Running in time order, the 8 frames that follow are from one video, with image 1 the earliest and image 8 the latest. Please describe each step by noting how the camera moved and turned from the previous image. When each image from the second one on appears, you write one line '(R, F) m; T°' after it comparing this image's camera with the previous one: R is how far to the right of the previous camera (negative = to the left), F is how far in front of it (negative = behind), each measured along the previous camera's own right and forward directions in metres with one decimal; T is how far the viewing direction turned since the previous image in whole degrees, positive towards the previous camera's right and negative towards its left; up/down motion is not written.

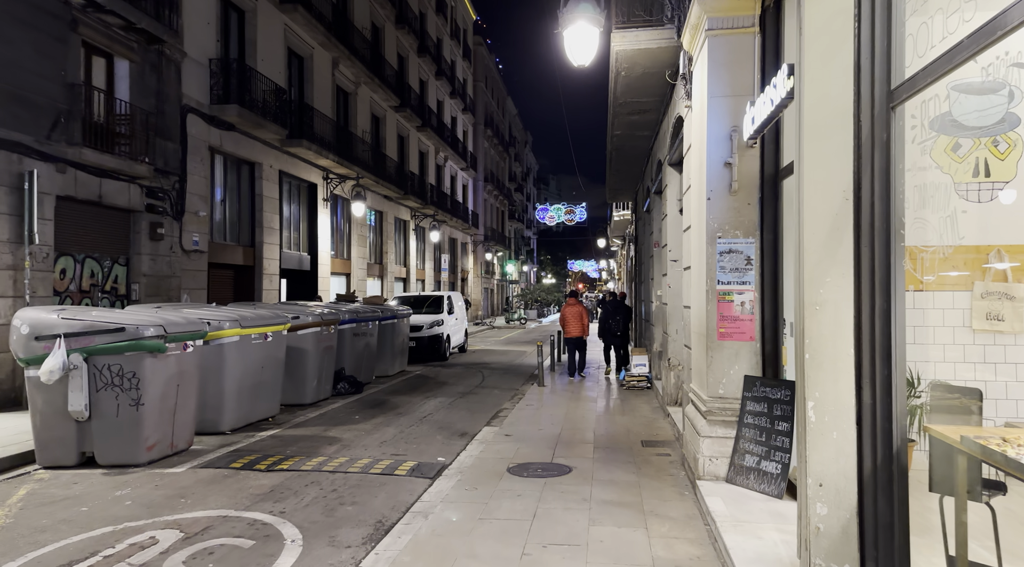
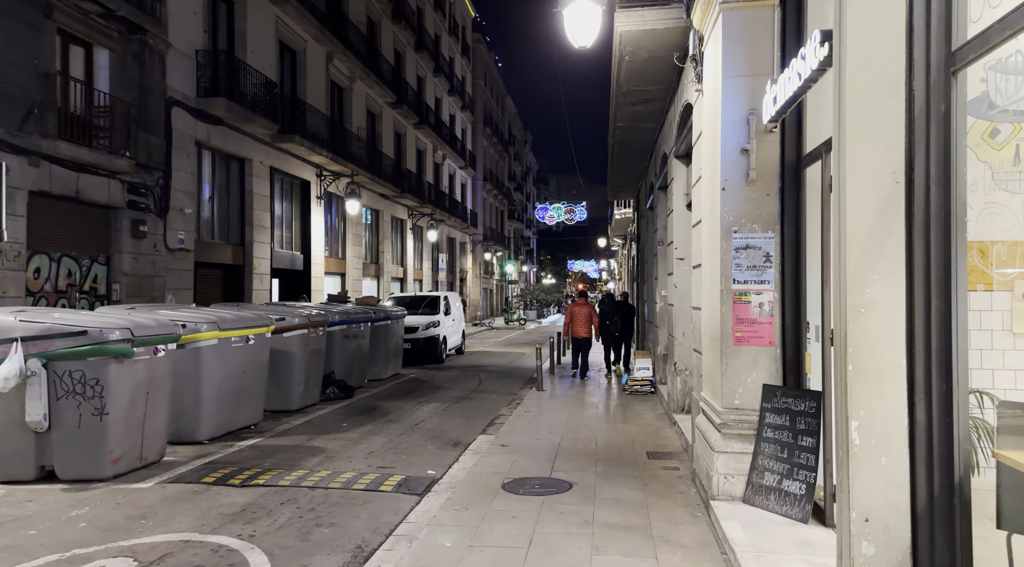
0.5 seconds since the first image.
(0.0, +0.6) m; 0°
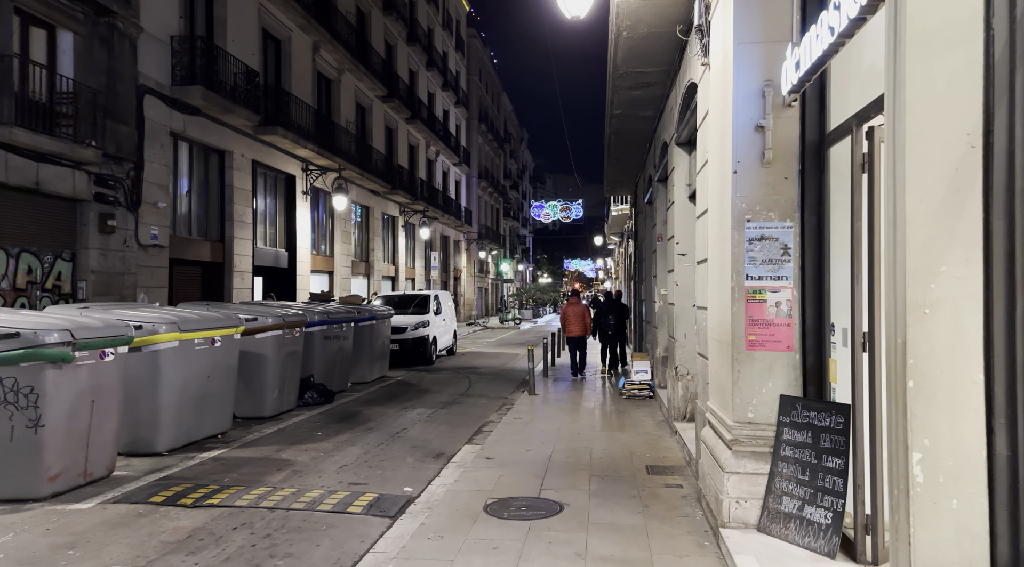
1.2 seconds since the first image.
(+0.1, +0.7) m; 0°
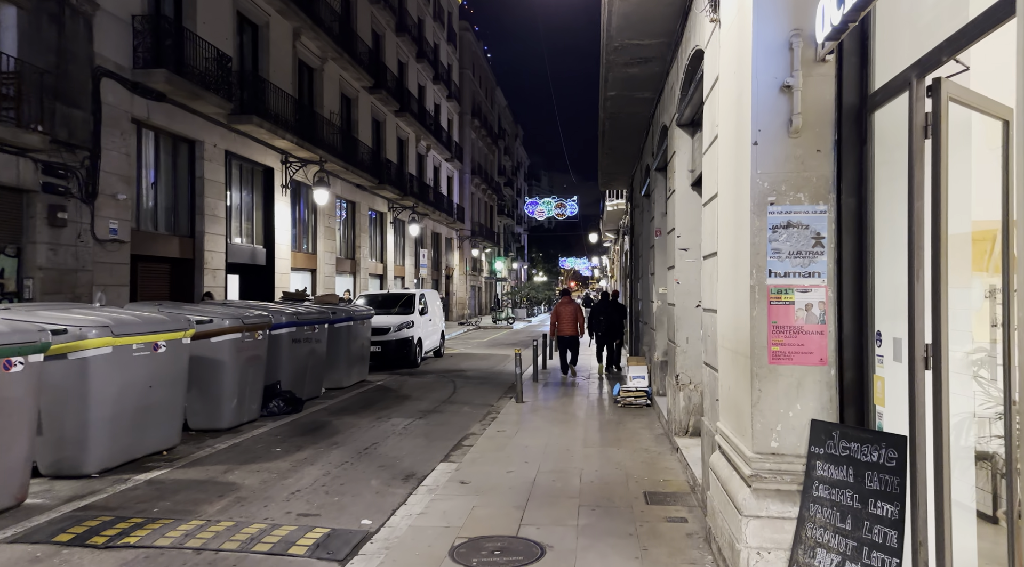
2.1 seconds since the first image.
(+0.2, +1.0) m; 0°
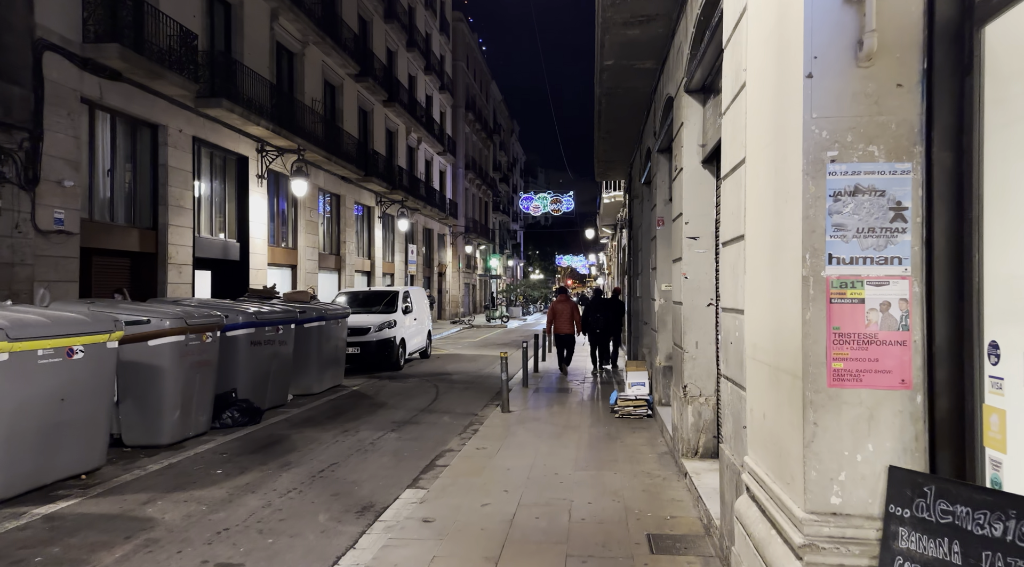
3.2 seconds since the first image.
(+0.2, +1.2) m; 0°
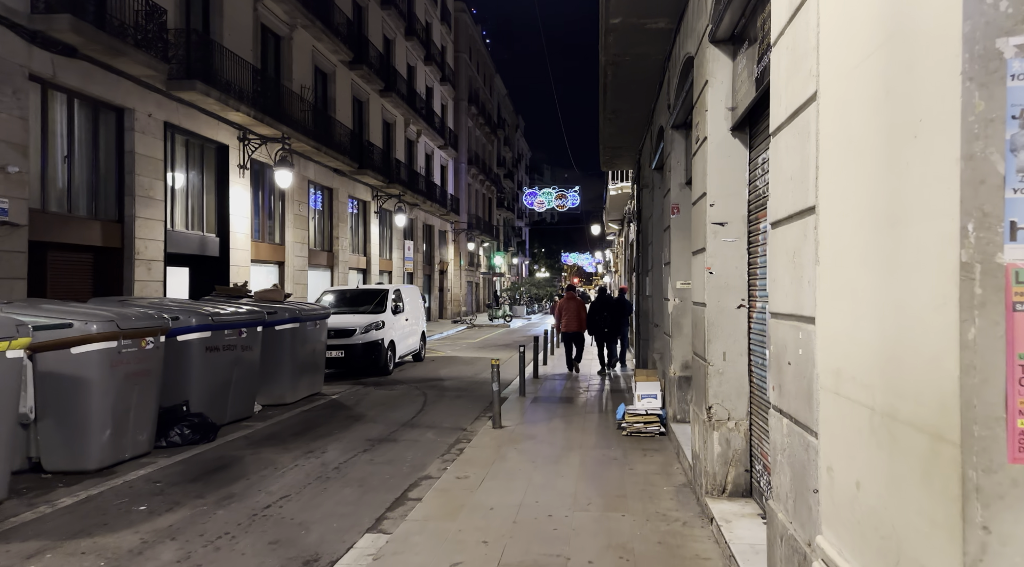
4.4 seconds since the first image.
(+0.2, +1.3) m; -1°
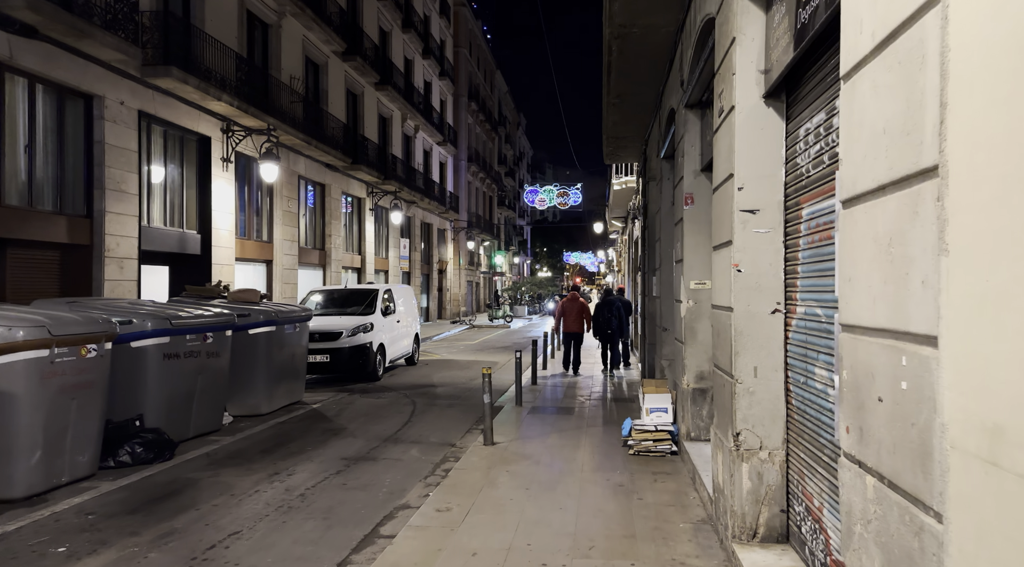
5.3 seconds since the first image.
(+0.1, +0.9) m; 0°
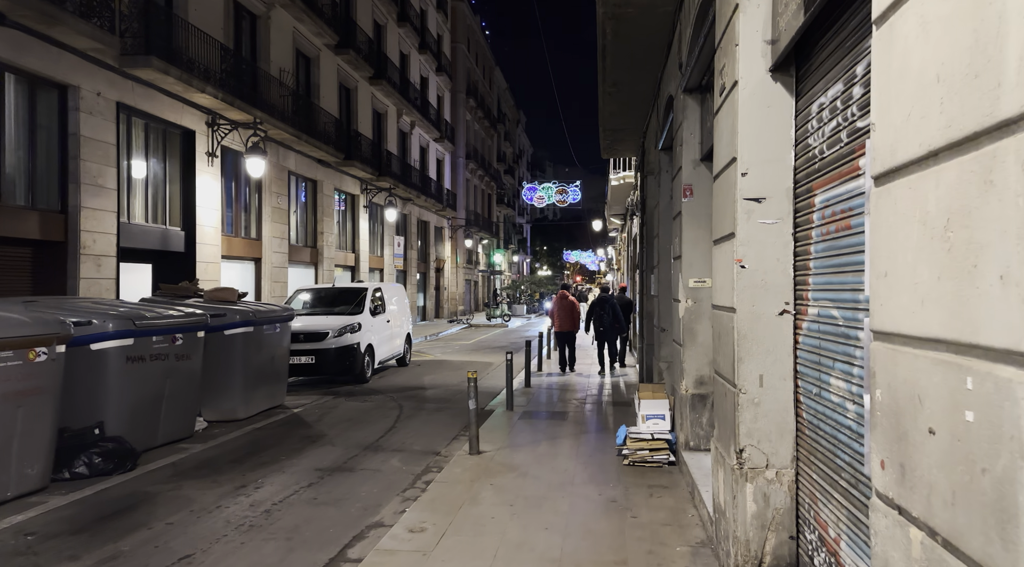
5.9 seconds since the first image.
(+0.1, +0.5) m; 0°
